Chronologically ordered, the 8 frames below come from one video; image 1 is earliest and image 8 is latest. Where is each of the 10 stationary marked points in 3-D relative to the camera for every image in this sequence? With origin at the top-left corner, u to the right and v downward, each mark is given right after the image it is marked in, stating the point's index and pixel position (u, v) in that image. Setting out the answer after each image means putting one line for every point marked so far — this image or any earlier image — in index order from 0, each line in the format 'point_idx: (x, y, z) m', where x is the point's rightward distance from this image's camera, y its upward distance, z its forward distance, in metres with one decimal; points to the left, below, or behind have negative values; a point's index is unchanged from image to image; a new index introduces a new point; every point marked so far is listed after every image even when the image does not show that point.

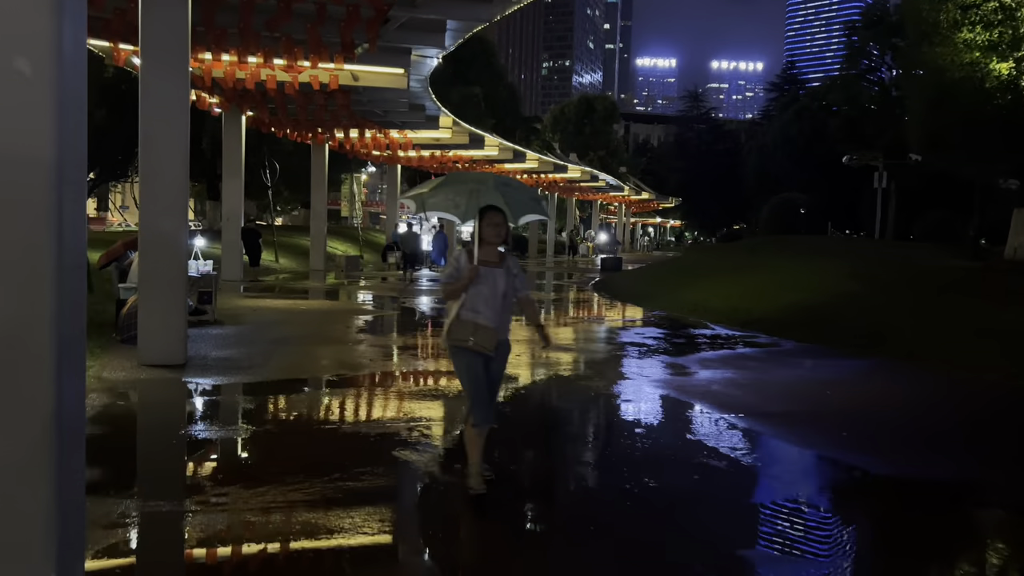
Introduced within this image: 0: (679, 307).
0: (+3.7, -0.4, +17.8) m
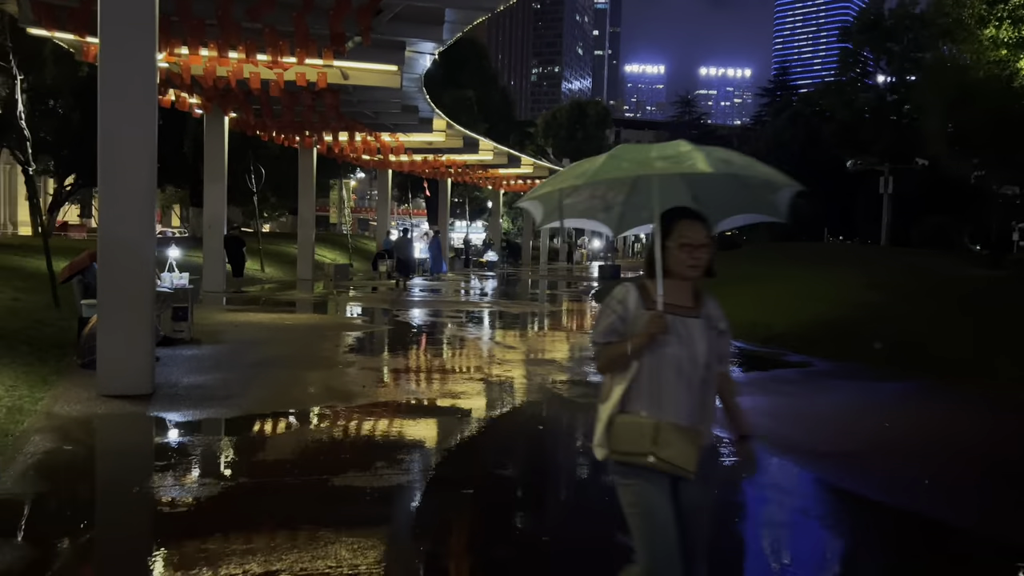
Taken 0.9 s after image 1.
0: (+3.7, -0.6, +16.7) m
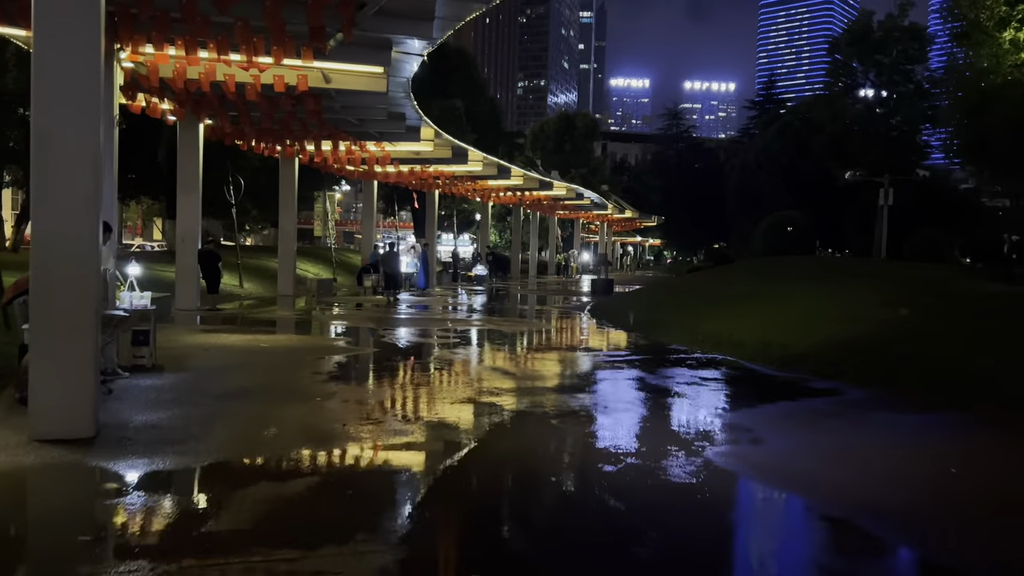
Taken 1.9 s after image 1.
0: (+3.6, -1.0, +15.6) m
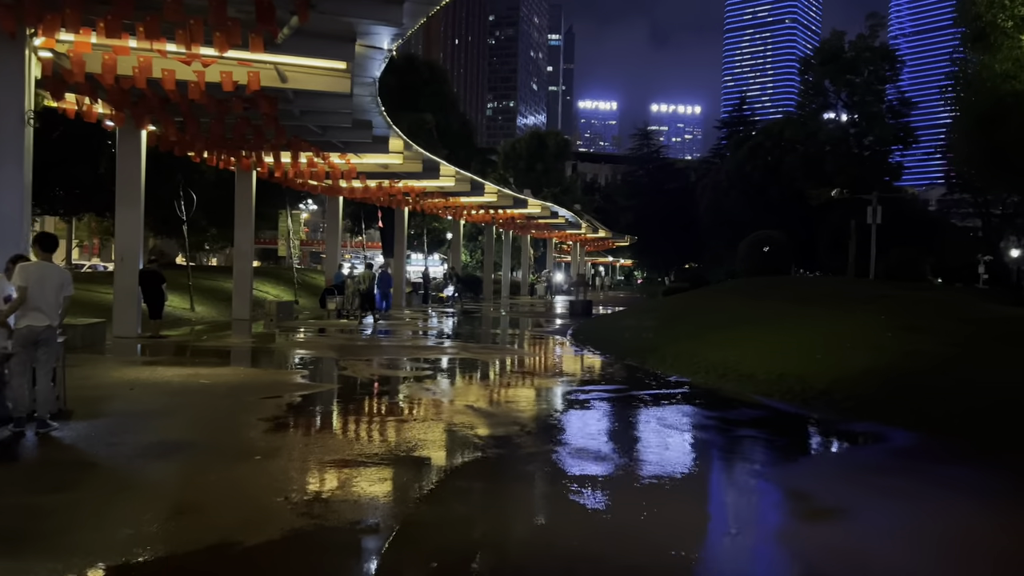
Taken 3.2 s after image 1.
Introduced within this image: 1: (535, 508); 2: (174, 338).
0: (+3.3, -1.4, +14.0) m
1: (+0.2, -2.0, +7.1) m
2: (-7.9, -1.2, +18.5) m
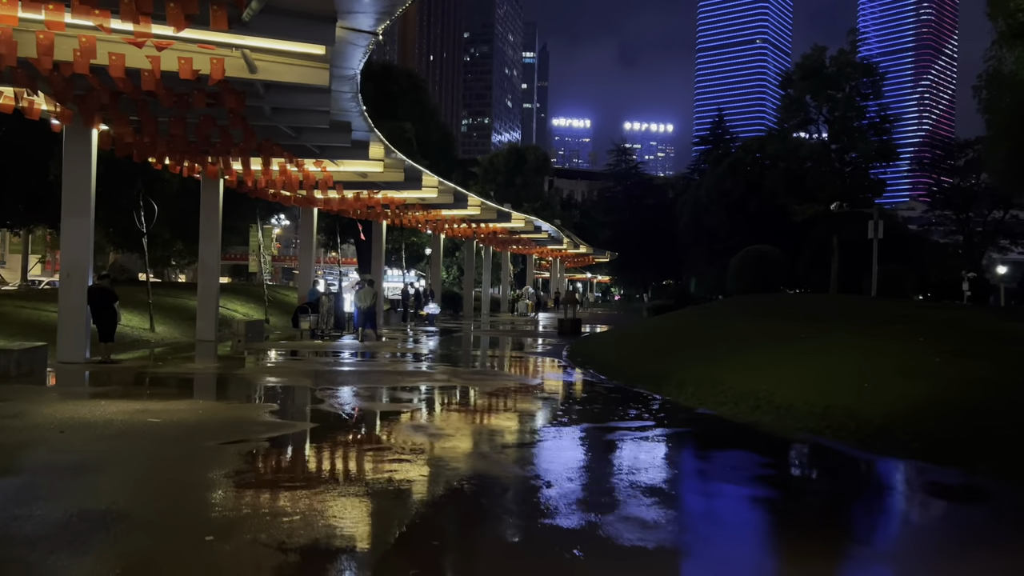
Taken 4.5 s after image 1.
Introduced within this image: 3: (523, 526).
0: (+3.3, -1.7, +12.3) m
1: (+0.4, -2.1, +5.4) m
2: (-8.0, -1.6, +16.5) m
3: (+0.1, -2.1, +6.8) m
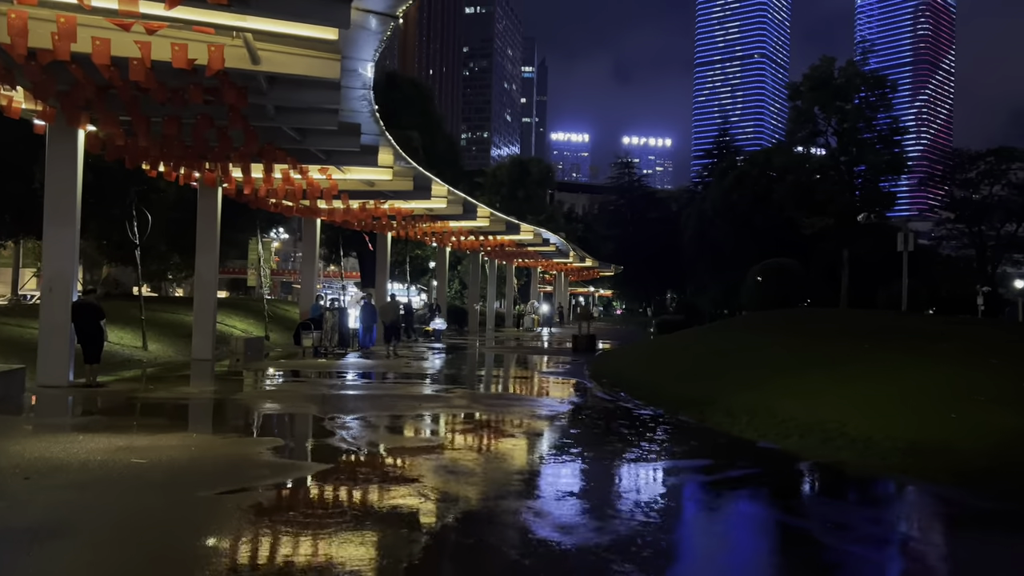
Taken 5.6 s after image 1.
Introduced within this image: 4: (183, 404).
0: (+3.8, -1.9, +10.9) m
1: (+0.9, -2.3, +4.0) m
2: (-7.5, -1.9, +15.0) m
3: (+0.6, -2.2, +5.4) m
4: (-5.5, -1.9, +13.3) m
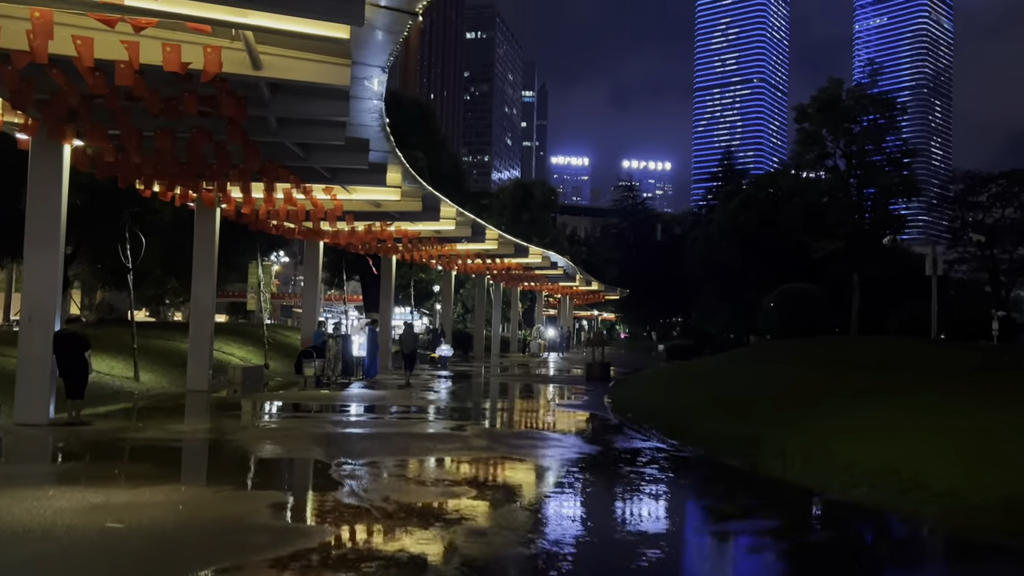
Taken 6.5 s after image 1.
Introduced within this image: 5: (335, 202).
0: (+4.1, -2.3, +9.7) m
1: (+1.3, -2.4, +2.7) m
2: (-7.2, -2.4, +13.8) m
3: (+1.0, -2.4, +4.1) m
4: (-5.1, -2.4, +12.0) m
5: (-4.4, +2.2, +19.7) m
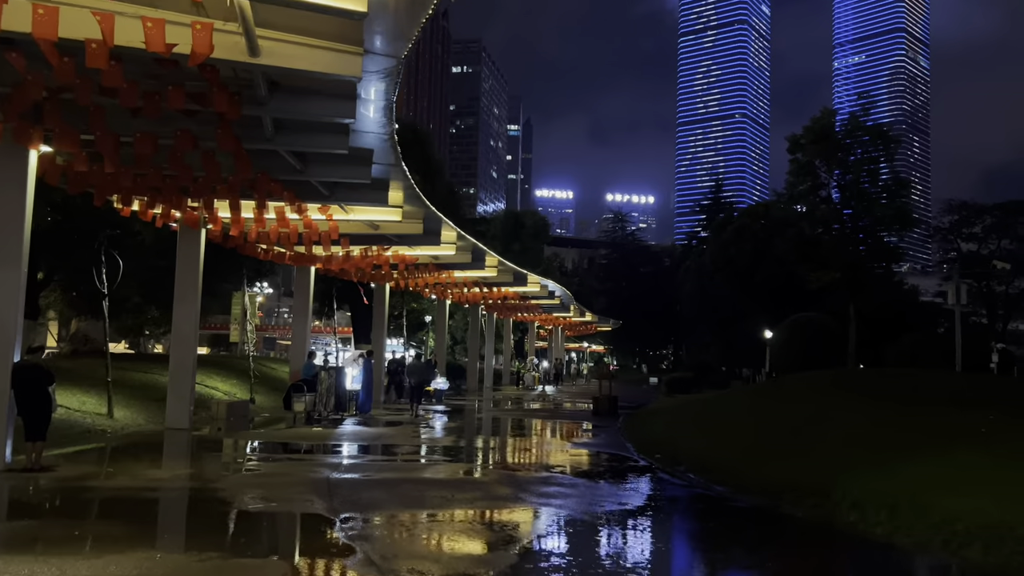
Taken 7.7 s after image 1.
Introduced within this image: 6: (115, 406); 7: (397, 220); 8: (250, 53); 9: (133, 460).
0: (+4.6, -2.6, +8.2) m
1: (+1.9, -2.4, +1.2) m
2: (-6.8, -2.8, +12.1) m
3: (+1.5, -2.4, +2.6) m
4: (-4.8, -2.7, +10.4) m
5: (-4.2, +1.5, +18.2) m
6: (-9.5, -2.8, +19.0) m
7: (-2.8, +1.7, +19.1) m
8: (-2.8, +2.5, +8.5) m
9: (-6.3, -2.9, +13.4) m
